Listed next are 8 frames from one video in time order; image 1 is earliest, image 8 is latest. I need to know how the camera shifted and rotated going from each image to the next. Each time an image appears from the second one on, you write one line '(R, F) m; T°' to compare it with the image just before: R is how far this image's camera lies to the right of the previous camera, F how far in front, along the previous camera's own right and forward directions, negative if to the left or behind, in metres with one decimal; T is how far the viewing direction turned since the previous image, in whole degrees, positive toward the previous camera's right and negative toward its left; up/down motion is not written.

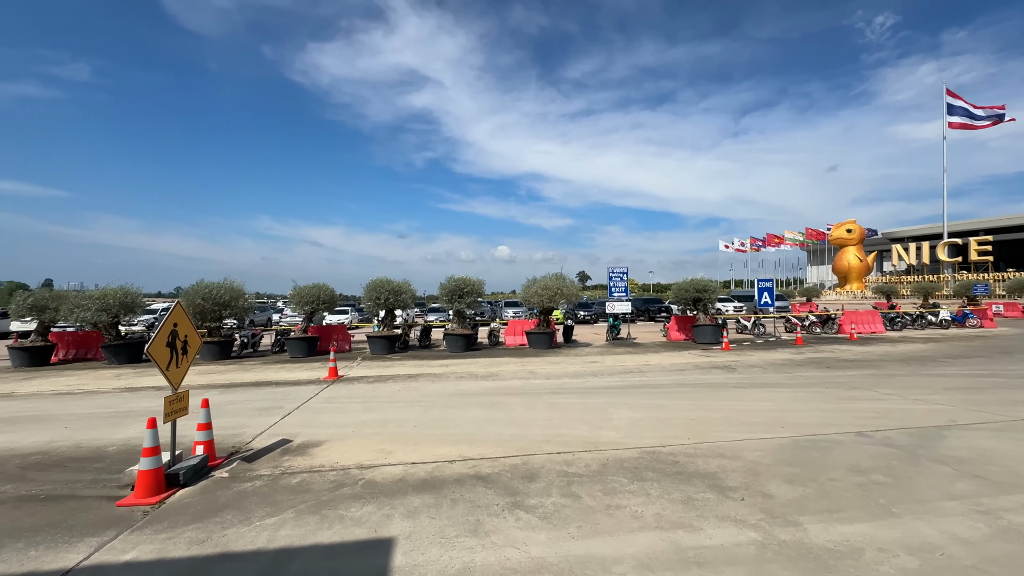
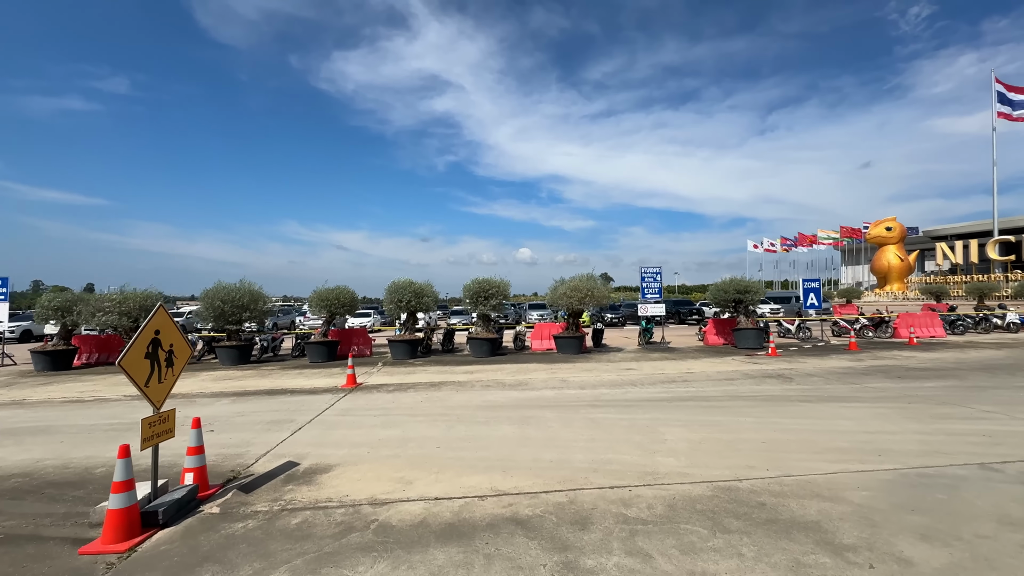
(-0.2, +0.9) m; -3°
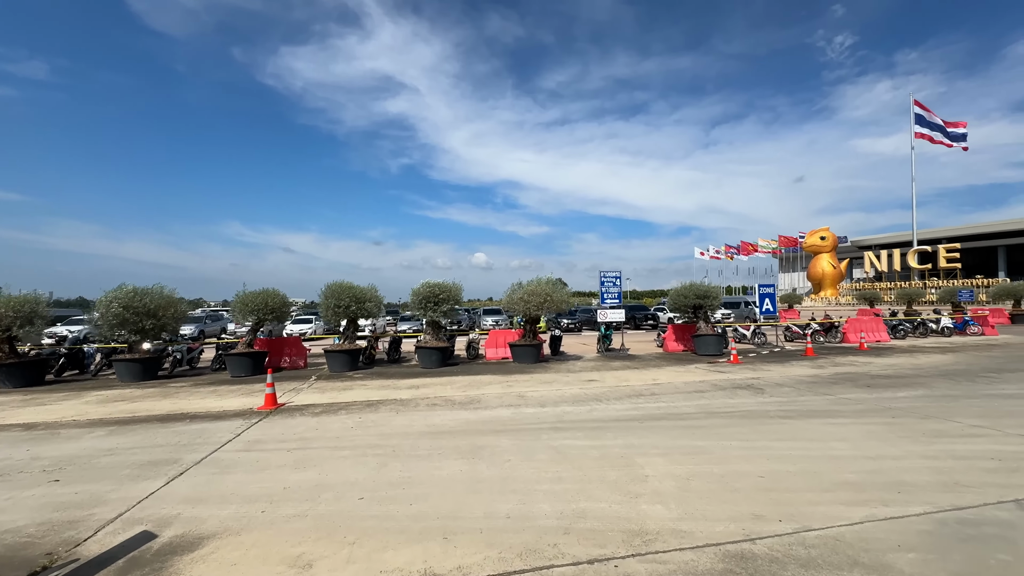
(+0.1, +1.2) m; +6°
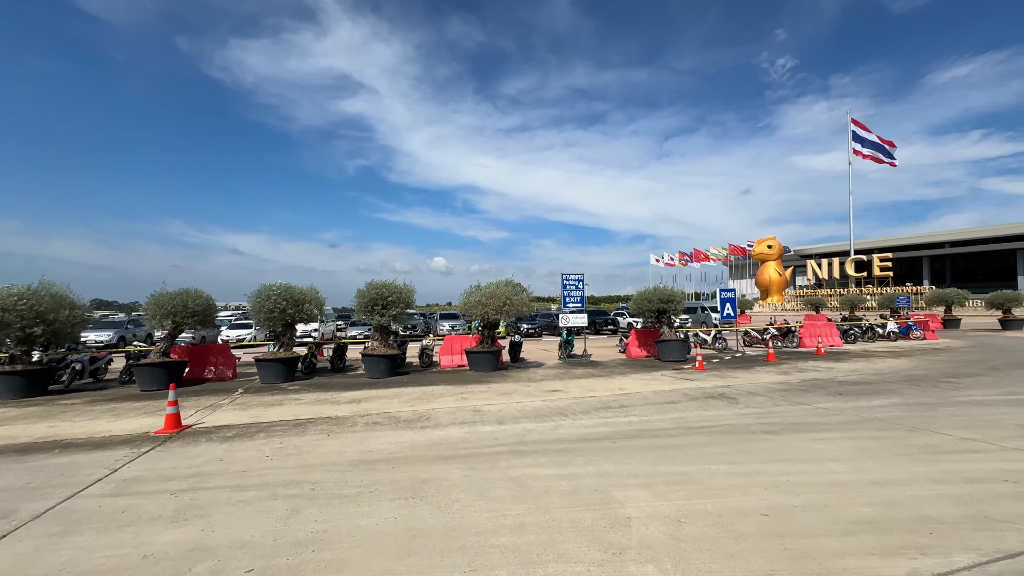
(+0.1, +1.1) m; +5°
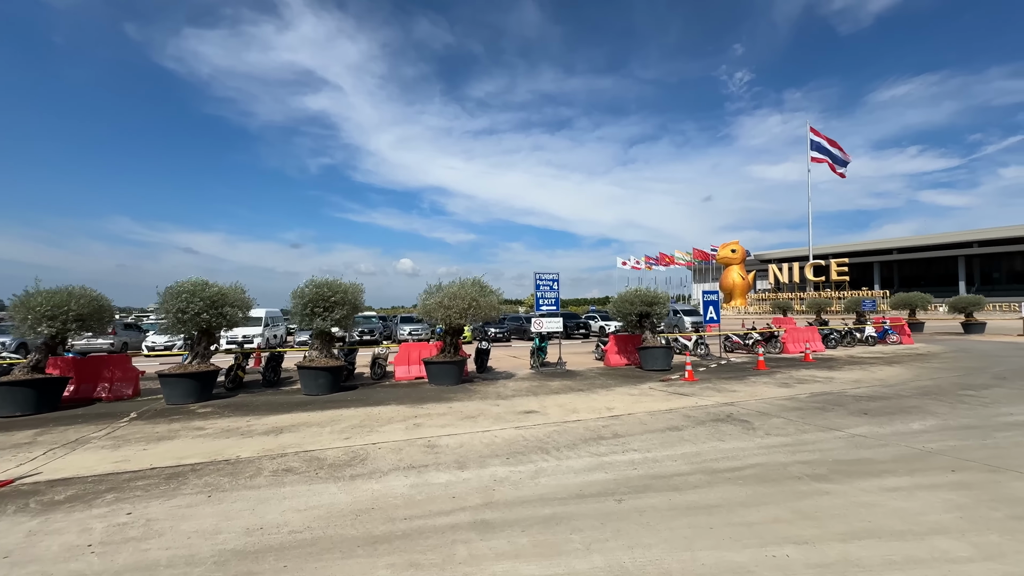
(0.0, +1.9) m; +4°
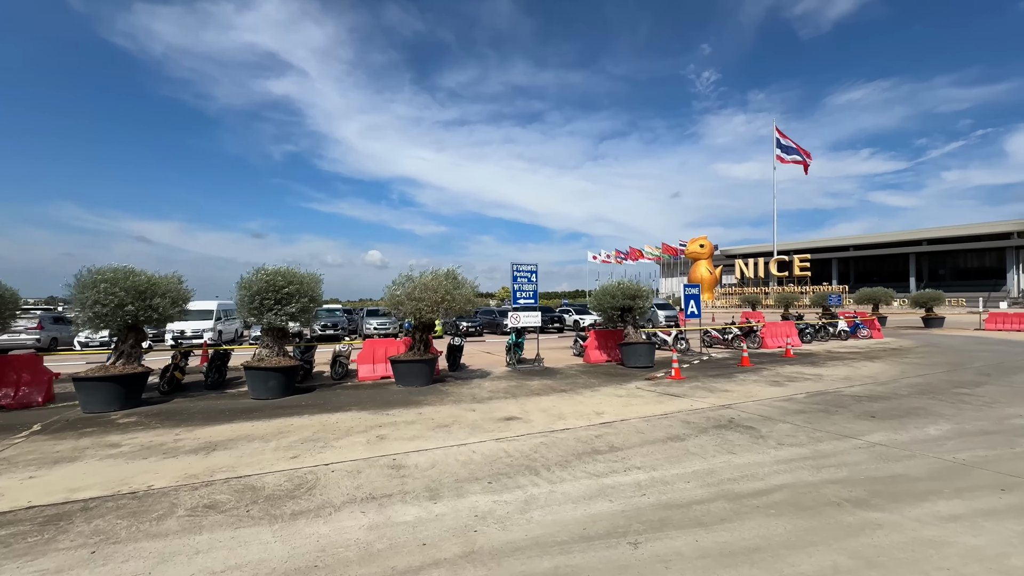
(-0.2, +1.1) m; +4°
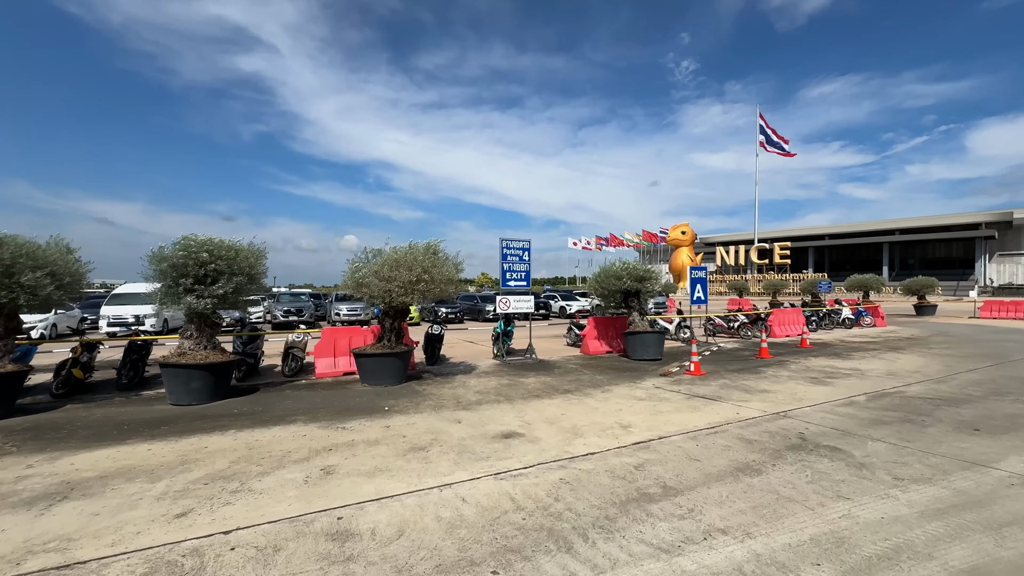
(-0.3, +2.1) m; +3°
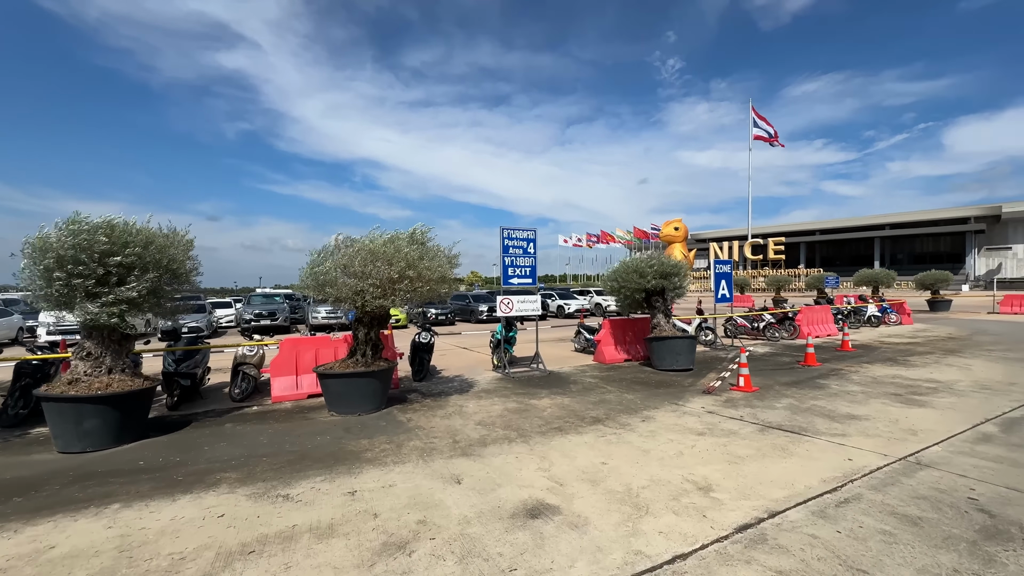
(-0.3, +2.0) m; +1°
